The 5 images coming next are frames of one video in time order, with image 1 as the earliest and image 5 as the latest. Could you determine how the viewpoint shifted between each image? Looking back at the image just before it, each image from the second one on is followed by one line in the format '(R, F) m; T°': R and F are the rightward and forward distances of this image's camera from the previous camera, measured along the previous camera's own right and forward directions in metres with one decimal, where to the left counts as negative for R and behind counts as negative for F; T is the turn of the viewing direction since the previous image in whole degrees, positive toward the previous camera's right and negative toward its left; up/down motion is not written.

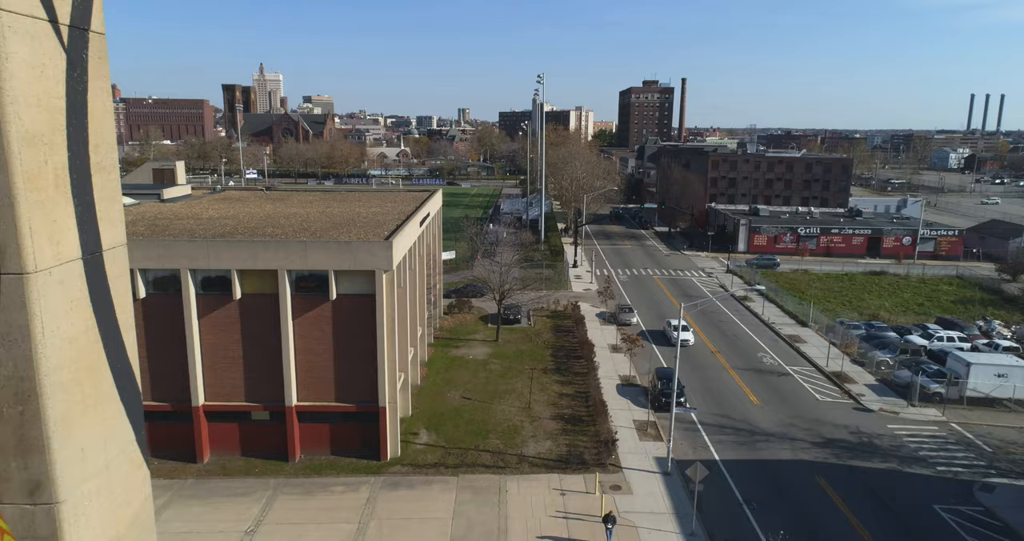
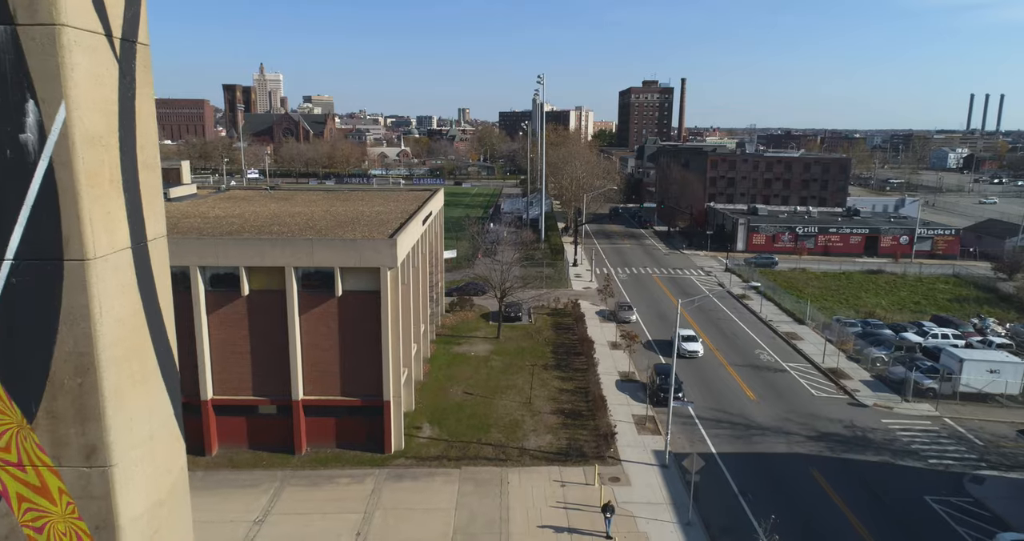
(0.0, -0.5) m; 0°
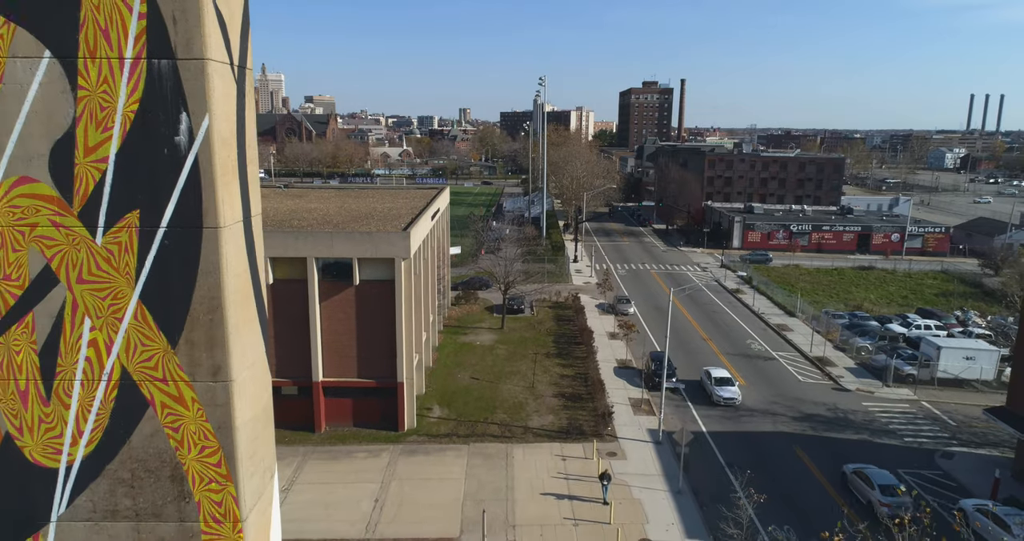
(-0.1, -1.6) m; 0°
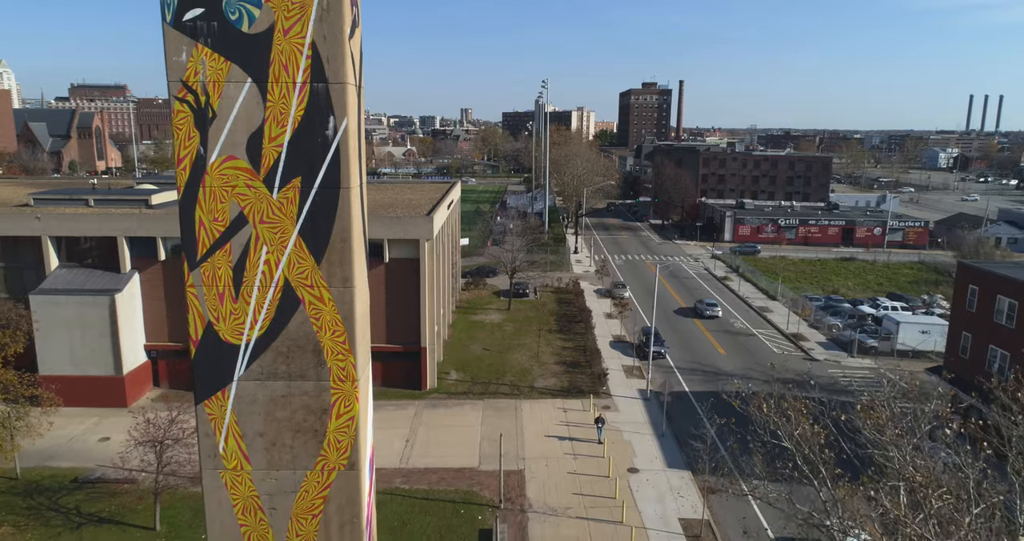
(-0.3, -3.5) m; 0°
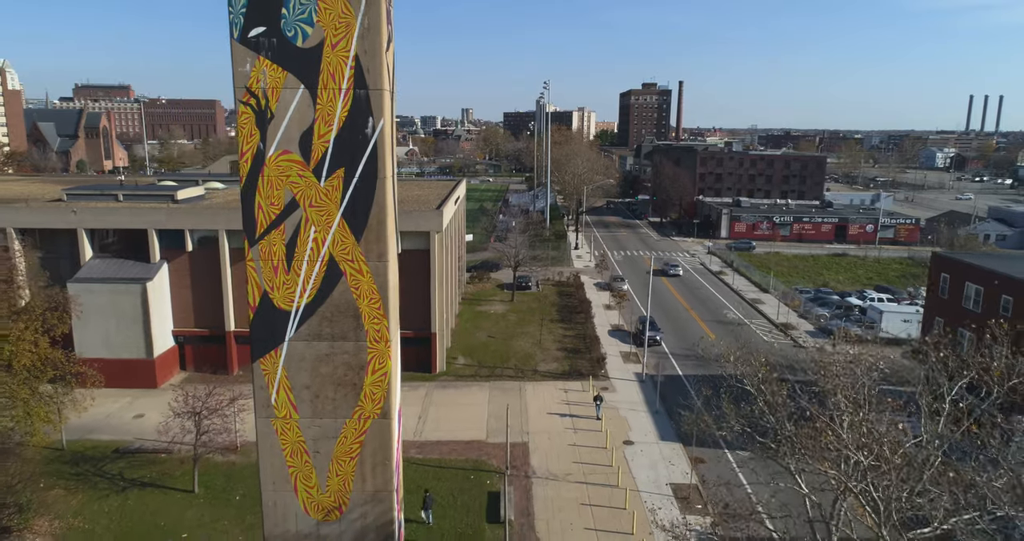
(-0.2, -1.8) m; 0°
